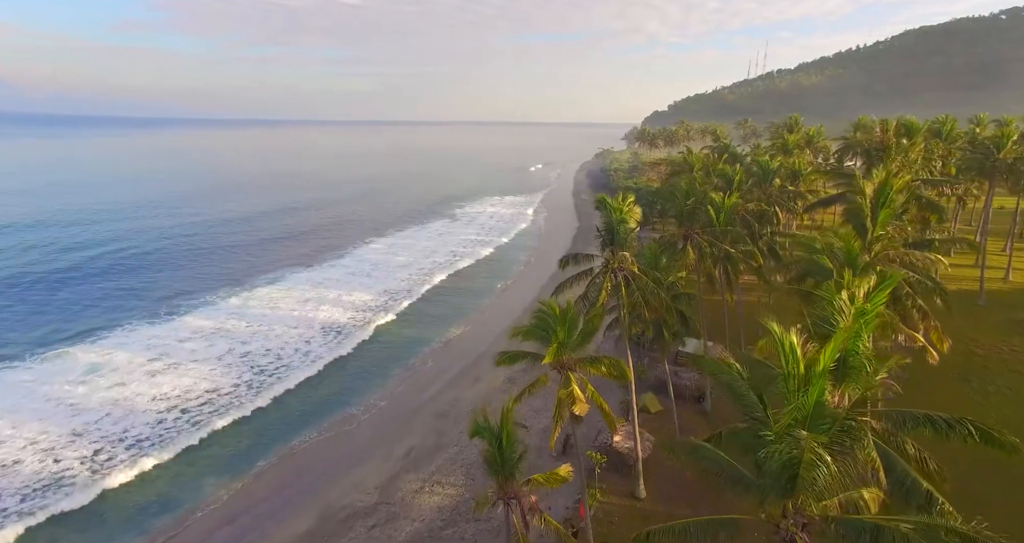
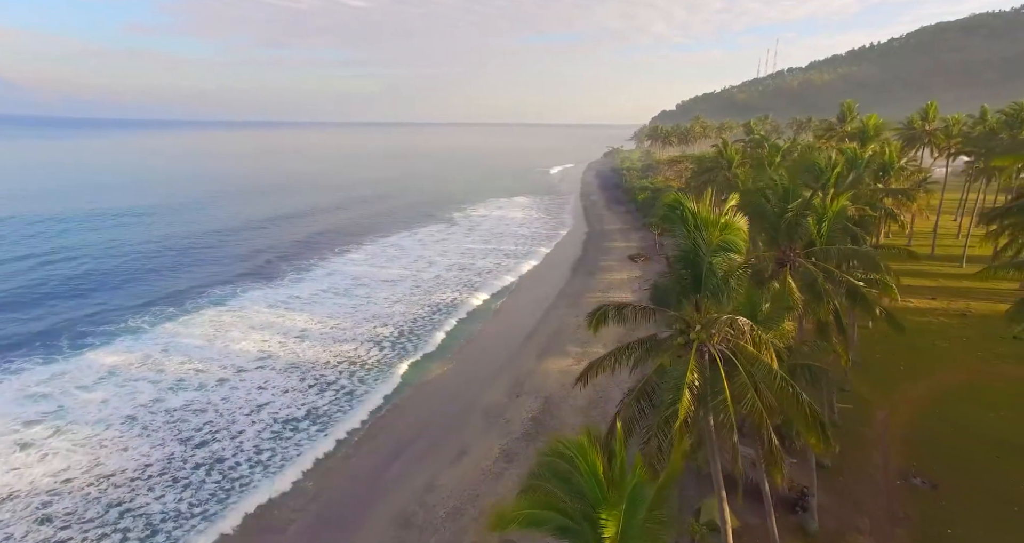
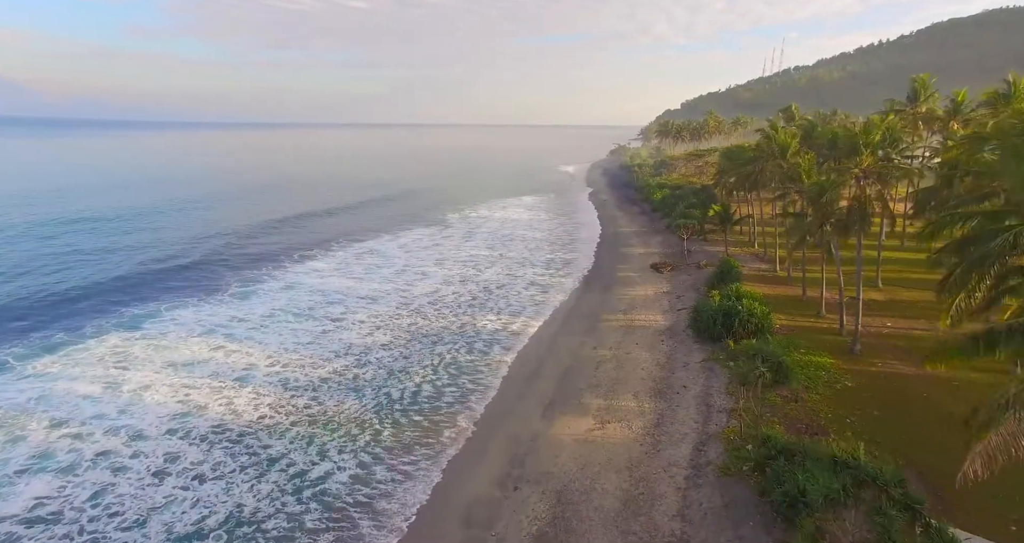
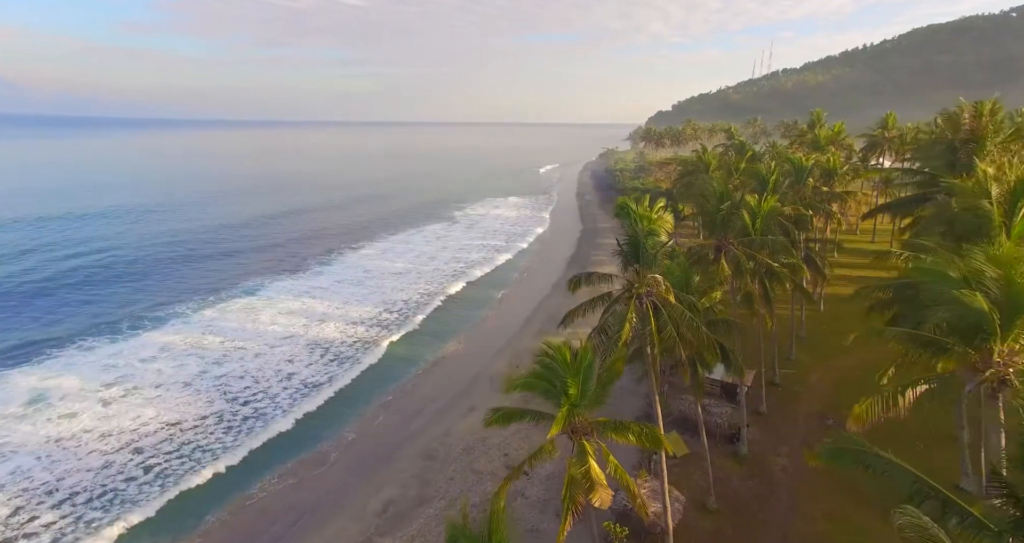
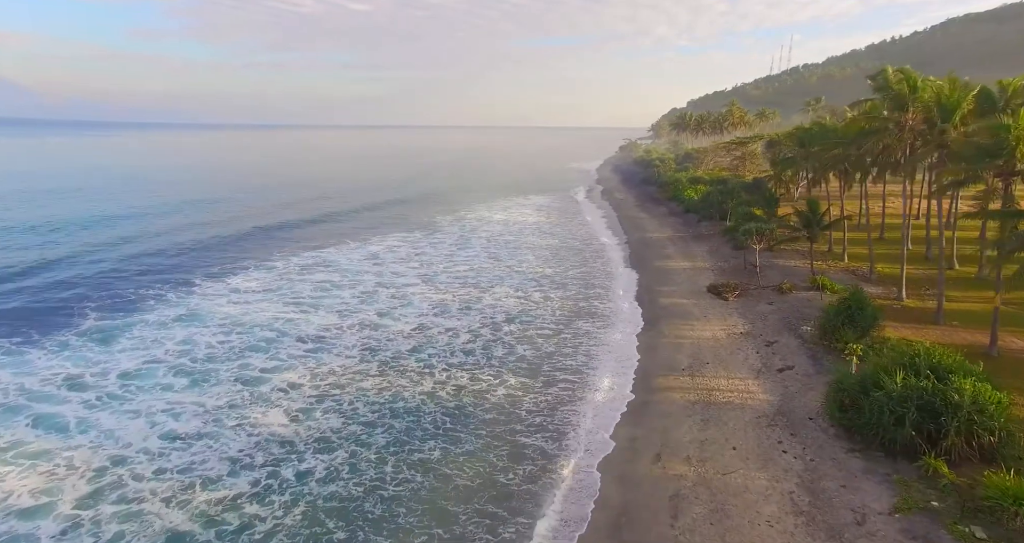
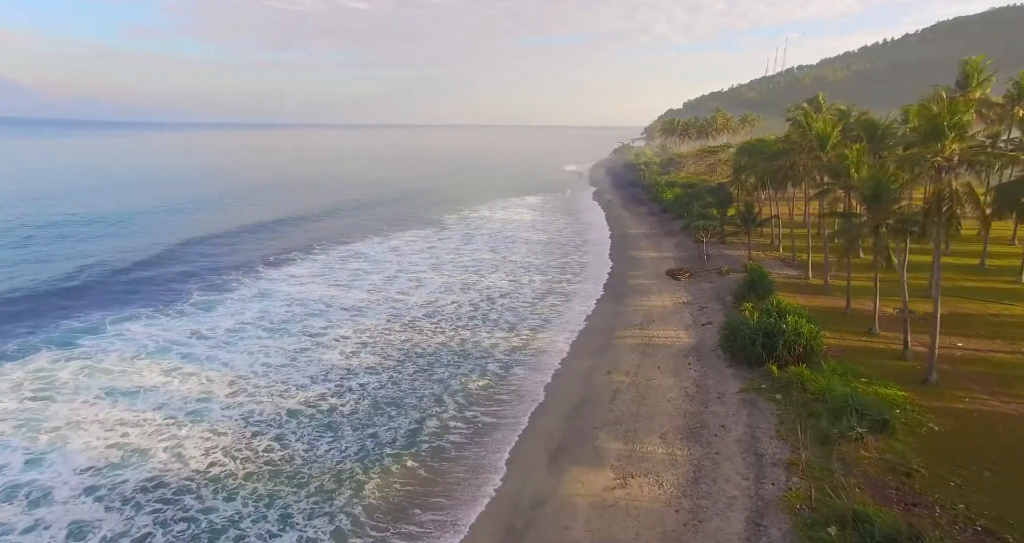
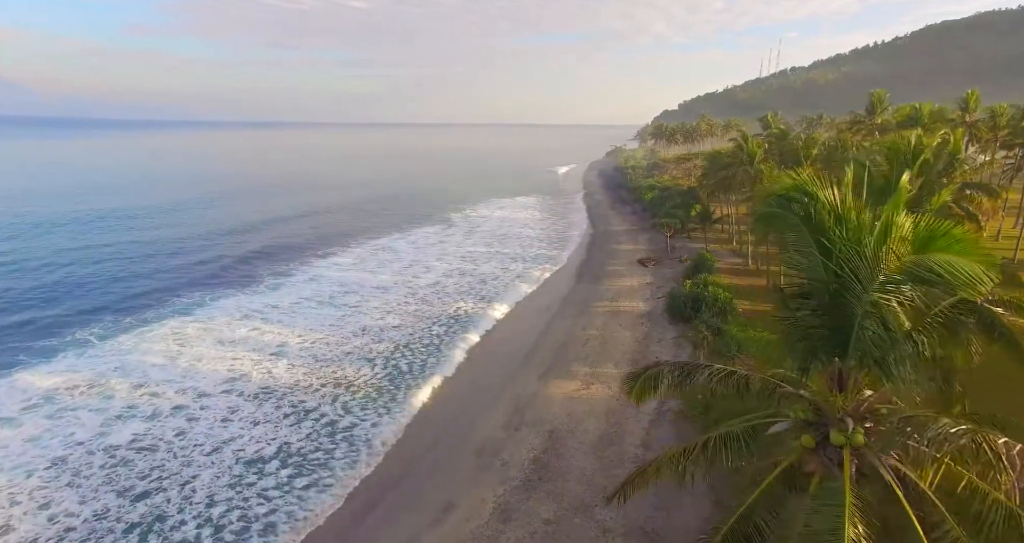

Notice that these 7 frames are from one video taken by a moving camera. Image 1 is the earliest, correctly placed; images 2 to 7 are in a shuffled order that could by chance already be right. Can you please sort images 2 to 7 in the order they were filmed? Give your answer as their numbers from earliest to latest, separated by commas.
4, 2, 7, 3, 6, 5
